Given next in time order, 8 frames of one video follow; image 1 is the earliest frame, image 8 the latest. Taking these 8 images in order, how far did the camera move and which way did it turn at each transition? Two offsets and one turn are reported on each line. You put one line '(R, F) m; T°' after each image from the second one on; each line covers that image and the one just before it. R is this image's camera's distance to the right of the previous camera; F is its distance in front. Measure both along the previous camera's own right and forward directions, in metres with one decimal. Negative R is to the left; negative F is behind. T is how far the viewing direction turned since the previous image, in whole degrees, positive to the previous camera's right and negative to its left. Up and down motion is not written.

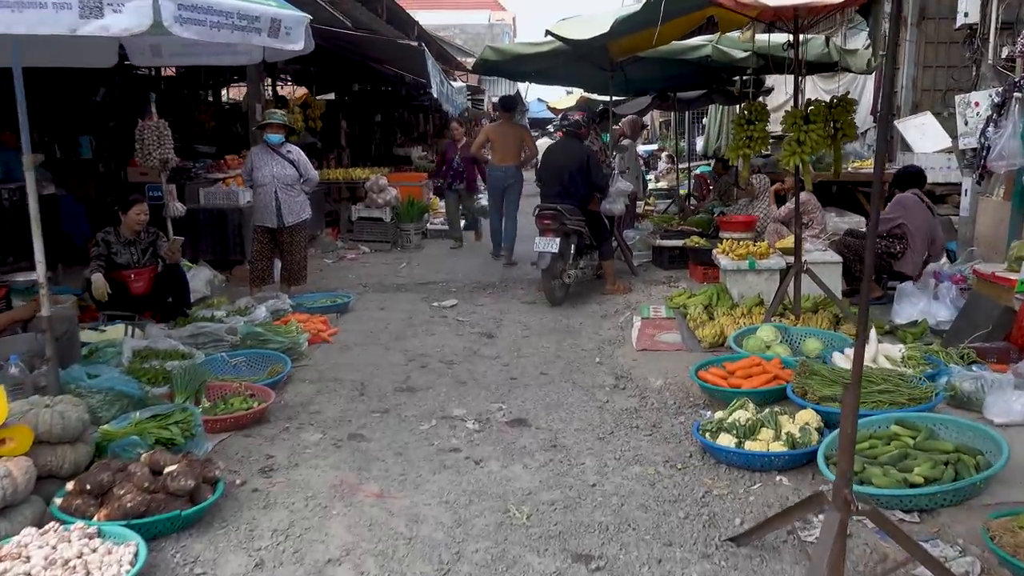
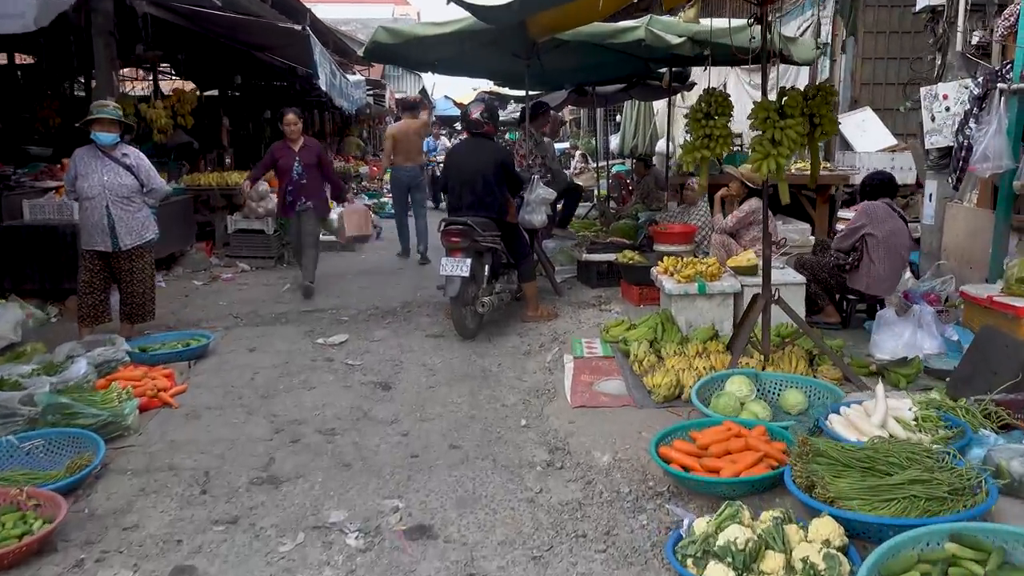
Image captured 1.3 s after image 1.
(+0.1, +1.3) m; +6°
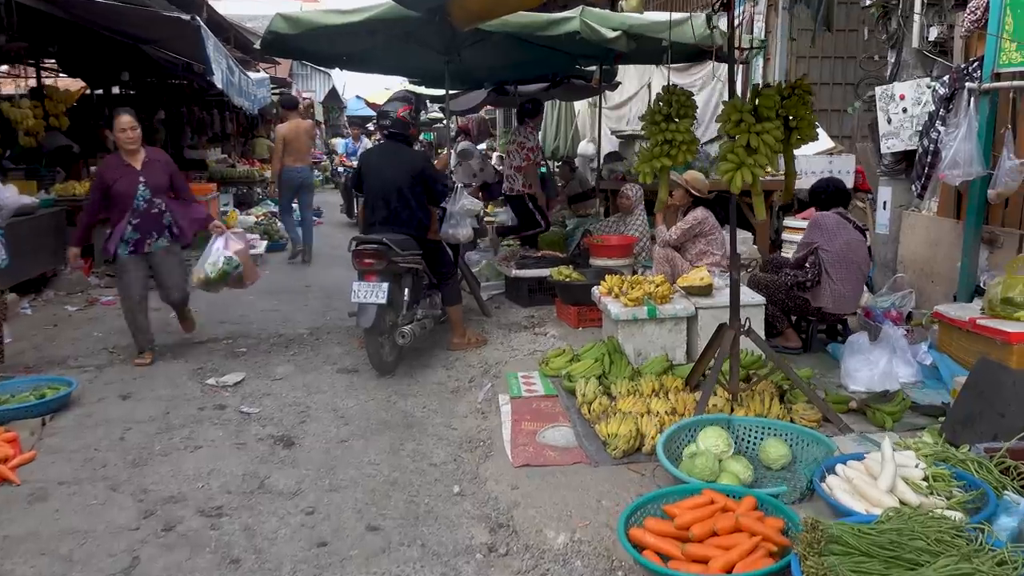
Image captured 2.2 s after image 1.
(0.0, +0.8) m; +6°
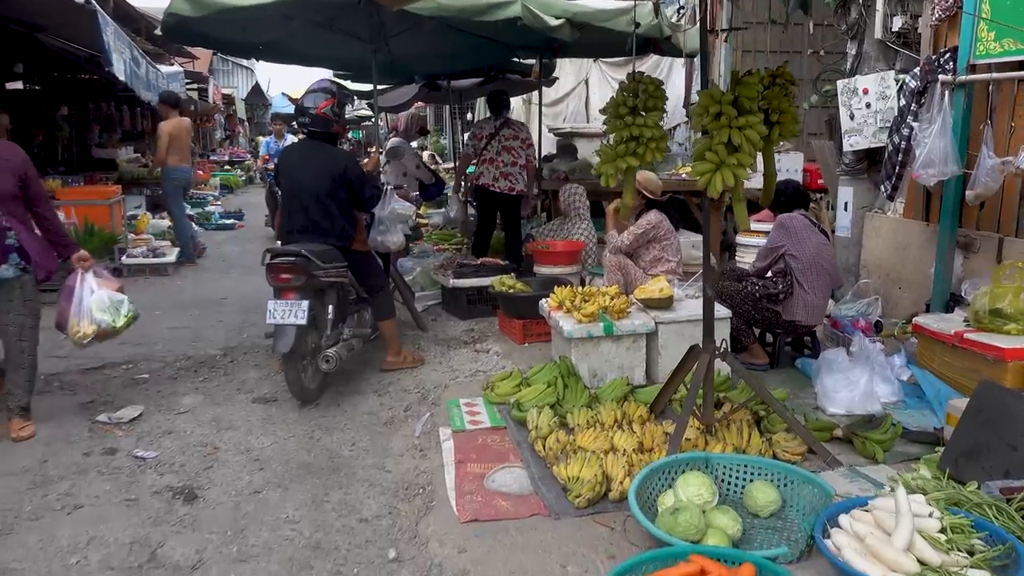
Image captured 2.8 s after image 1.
(0.0, +0.6) m; +5°
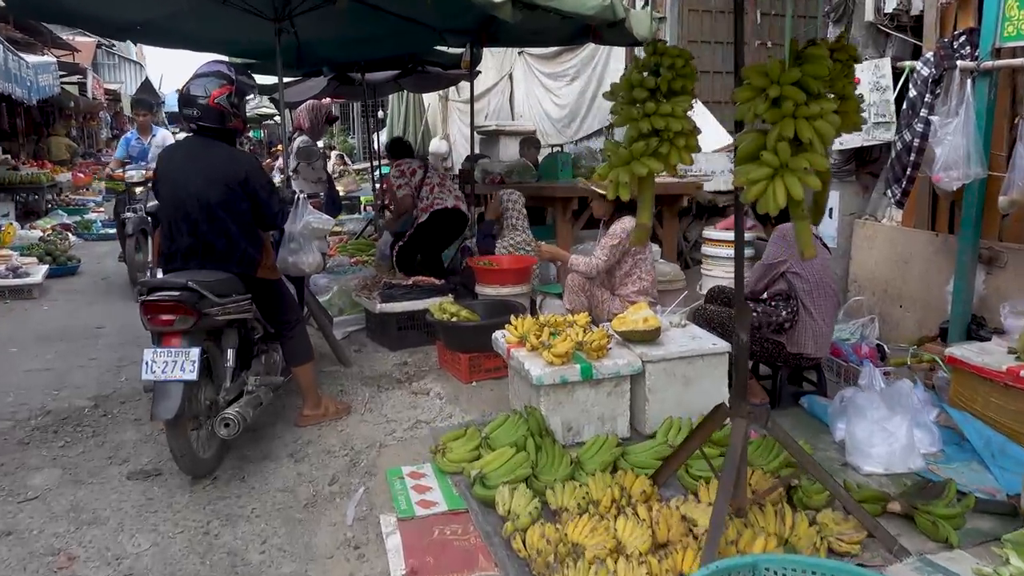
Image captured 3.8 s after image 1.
(-0.2, +0.9) m; +6°
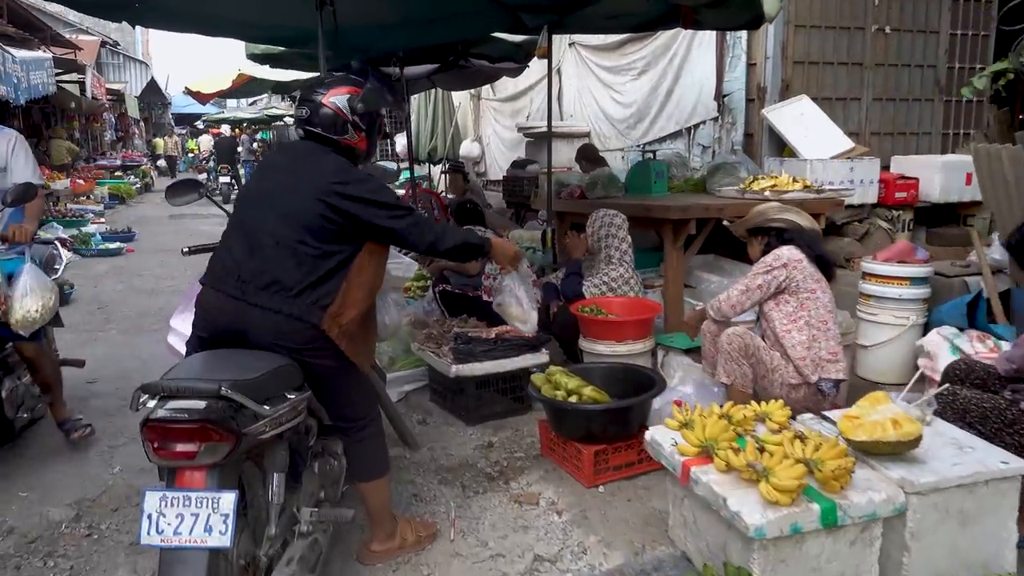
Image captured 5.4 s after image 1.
(-0.5, +1.3) m; 0°
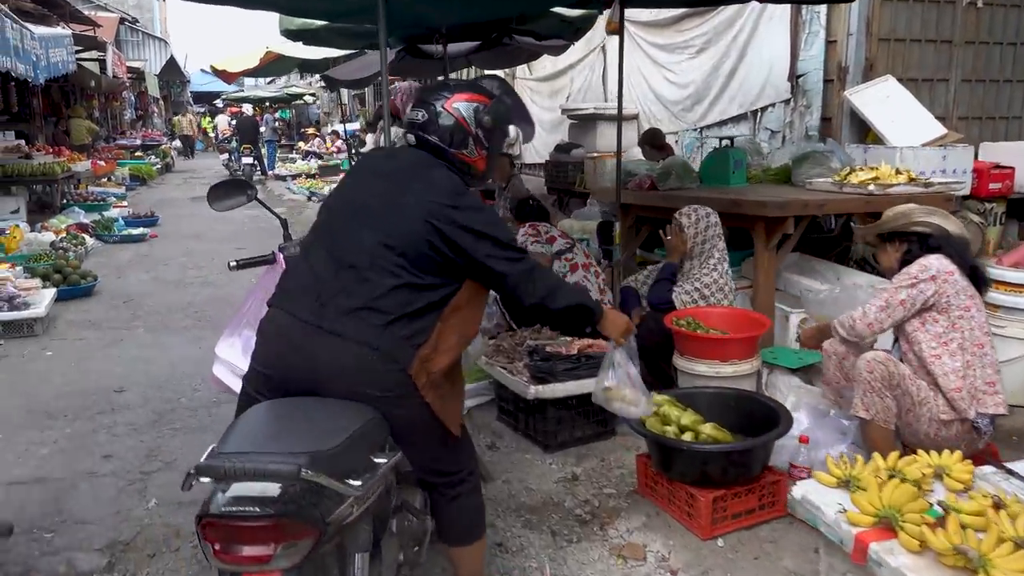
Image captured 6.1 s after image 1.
(-0.3, +0.5) m; -1°
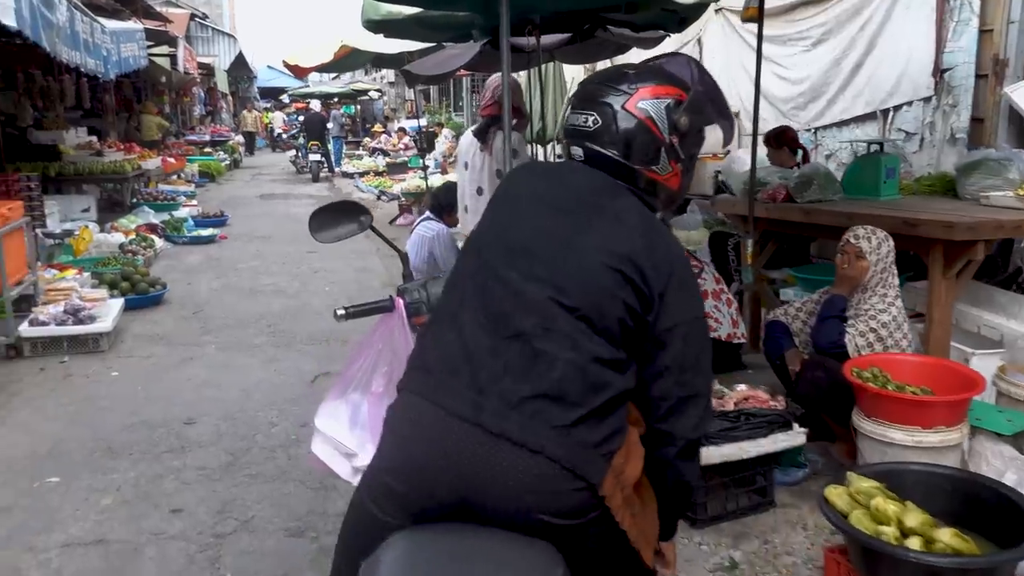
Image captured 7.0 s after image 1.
(-0.3, +0.6) m; -4°
